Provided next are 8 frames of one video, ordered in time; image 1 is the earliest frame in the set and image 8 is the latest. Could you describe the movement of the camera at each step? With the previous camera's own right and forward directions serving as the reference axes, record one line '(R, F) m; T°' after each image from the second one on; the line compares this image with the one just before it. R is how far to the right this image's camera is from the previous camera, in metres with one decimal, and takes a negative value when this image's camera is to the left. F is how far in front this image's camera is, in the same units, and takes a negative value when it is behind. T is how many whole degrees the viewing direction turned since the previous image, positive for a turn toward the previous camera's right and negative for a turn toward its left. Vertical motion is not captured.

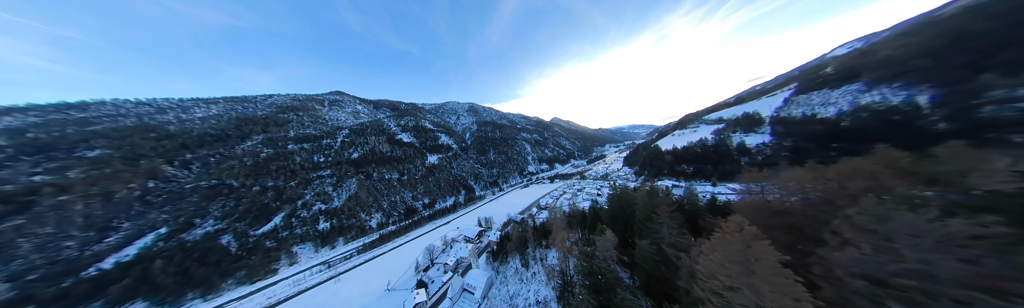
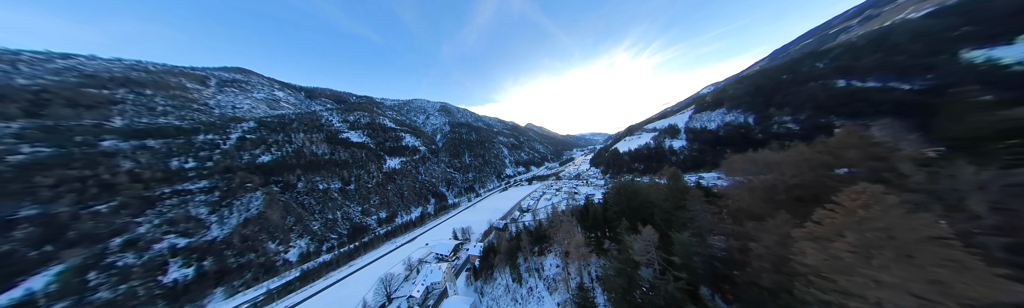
(-1.8, +3.4) m; +11°
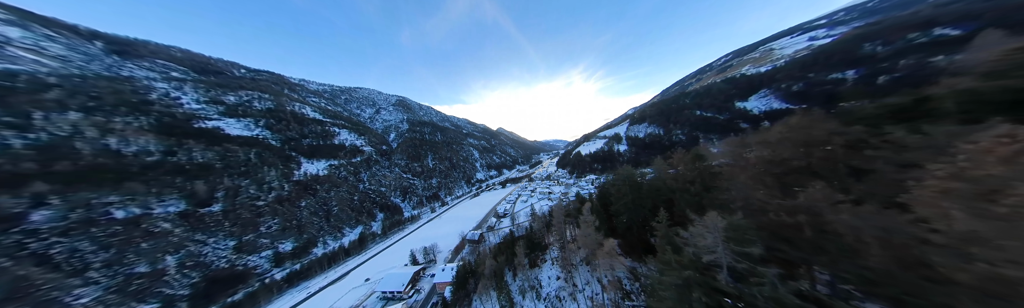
(-2.1, +3.8) m; +13°
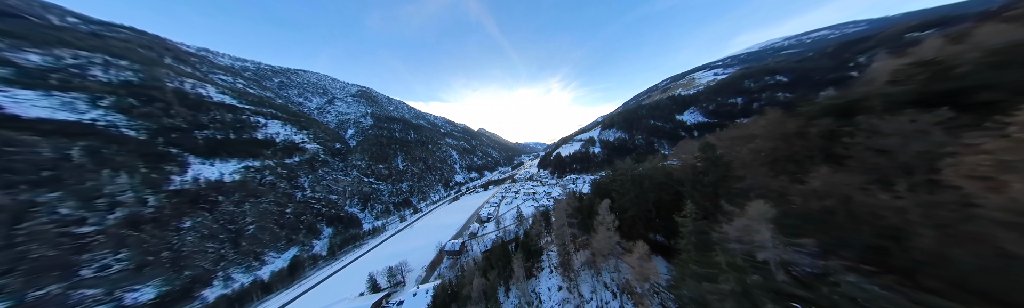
(-1.3, +2.2) m; +9°
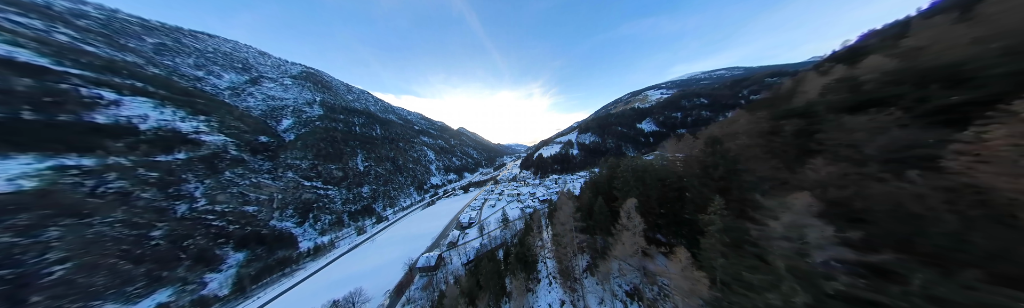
(-1.4, +2.1) m; +9°
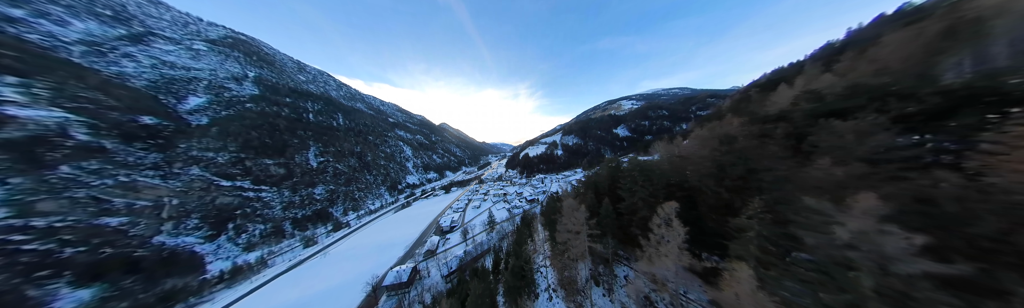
(-1.3, +2.0) m; +7°
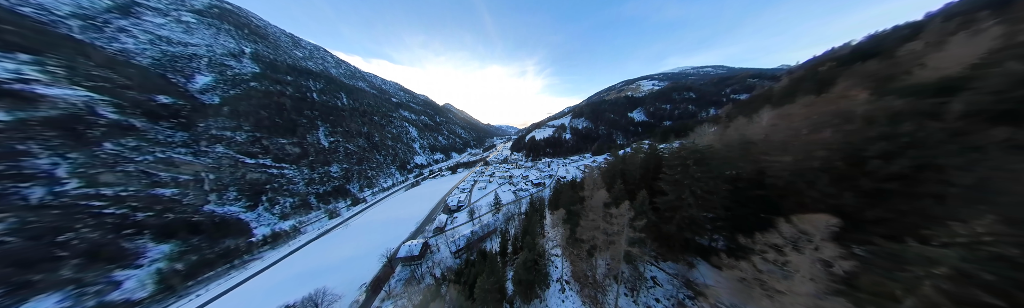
(+0.4, +1.0) m; -3°
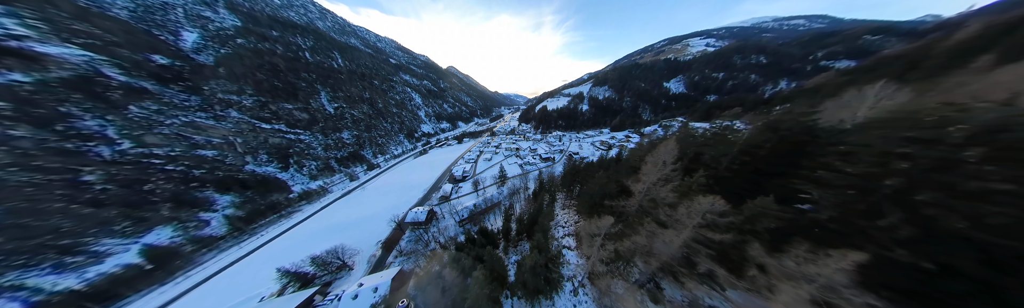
(+0.6, +1.9) m; -5°
